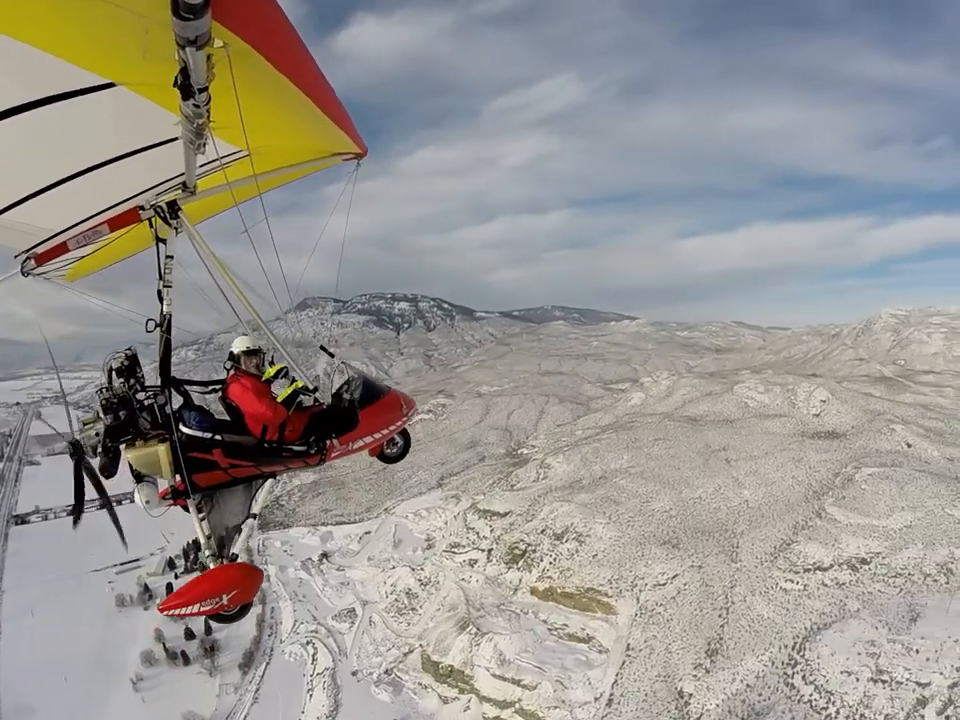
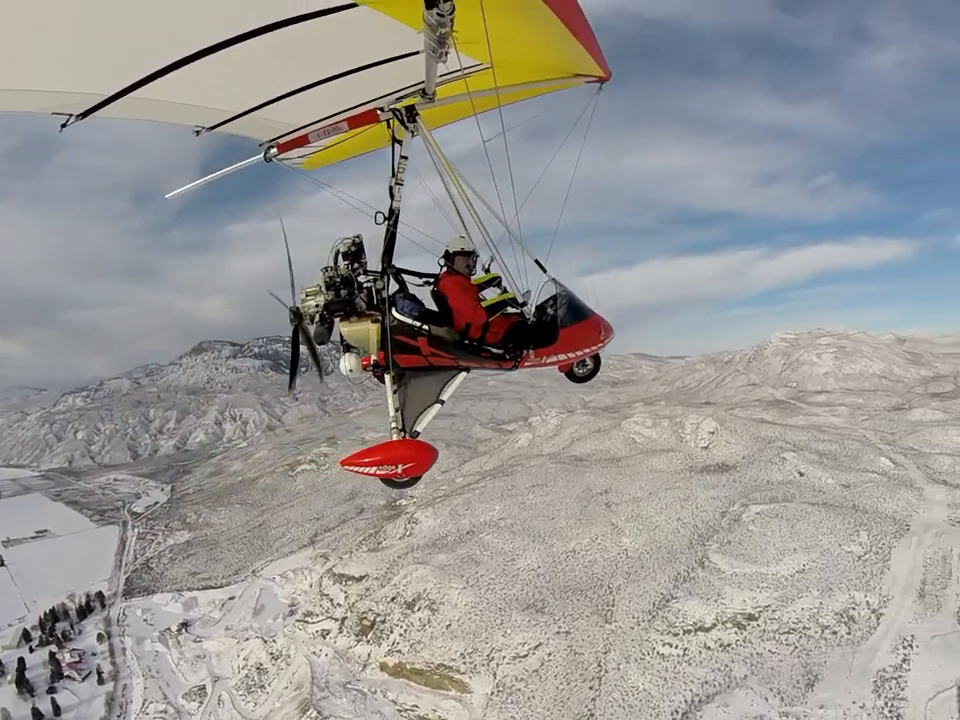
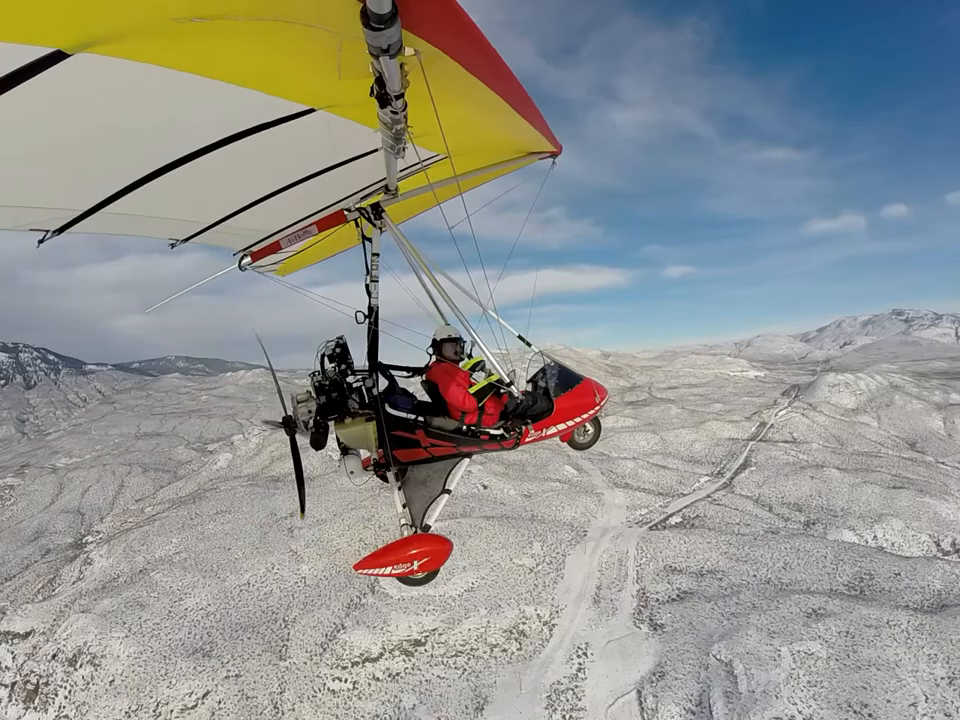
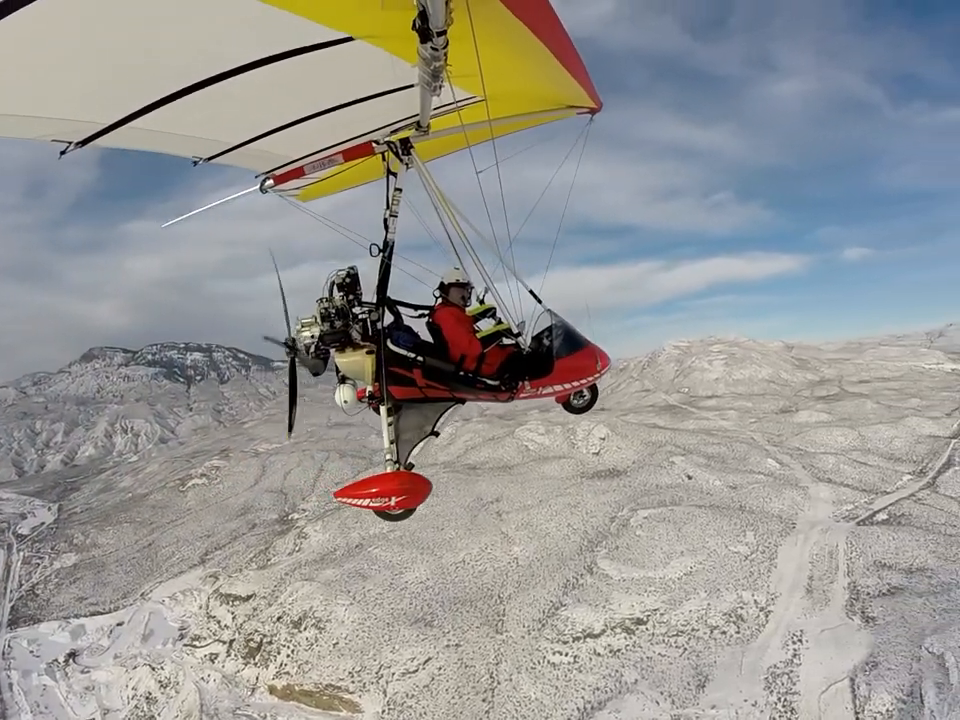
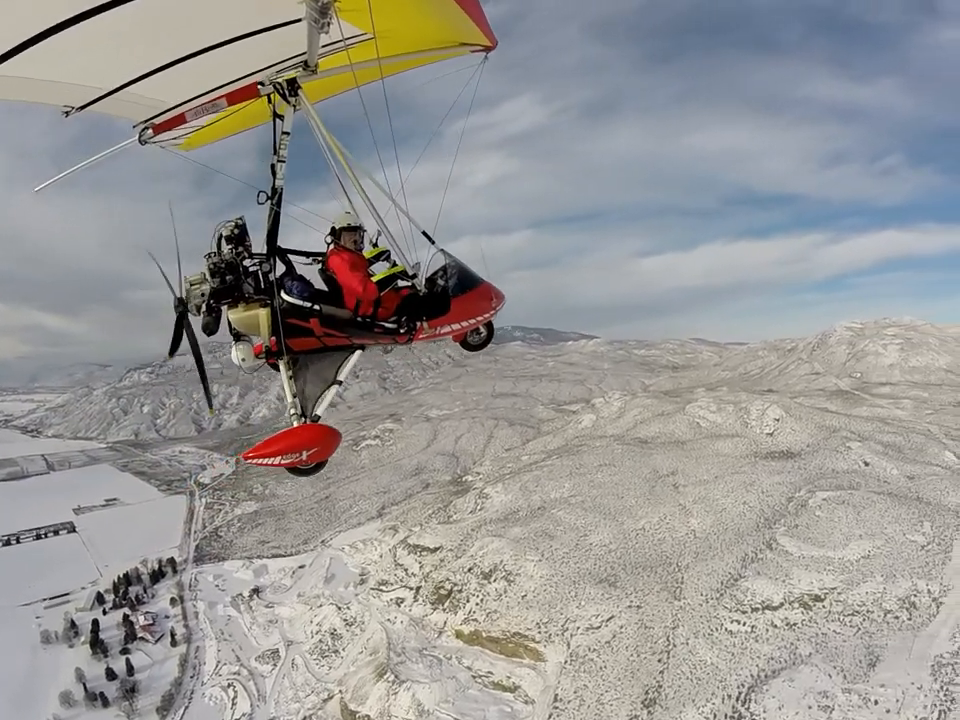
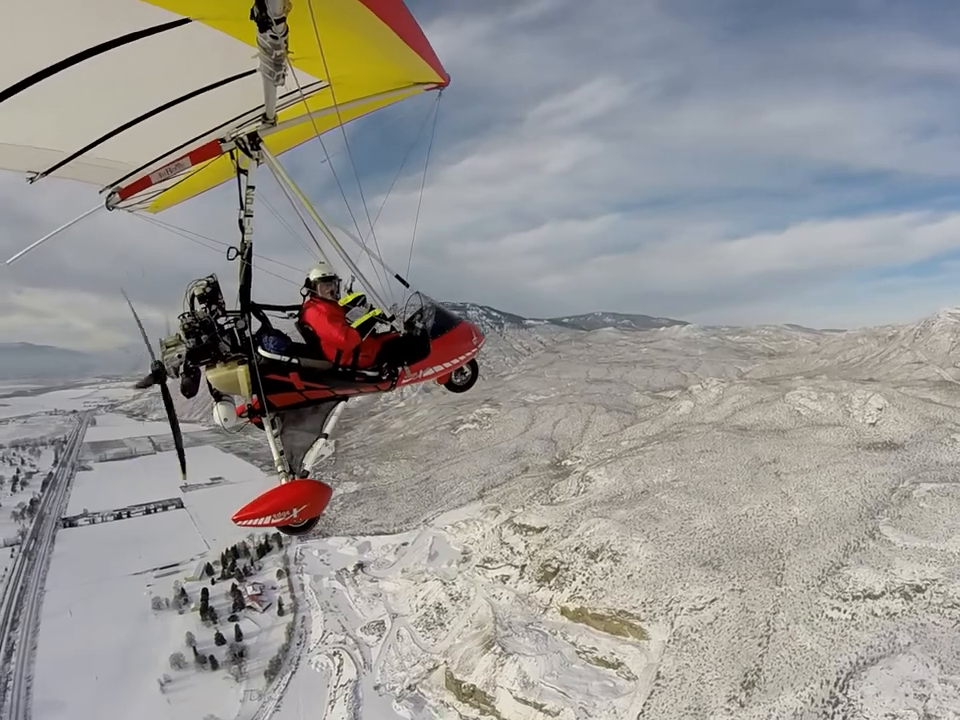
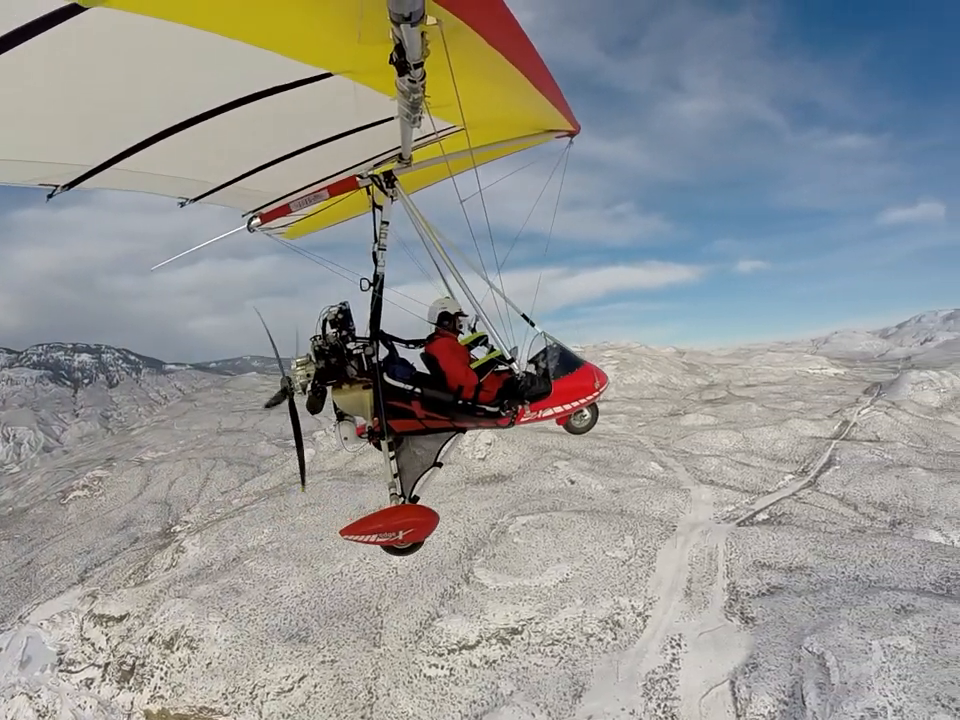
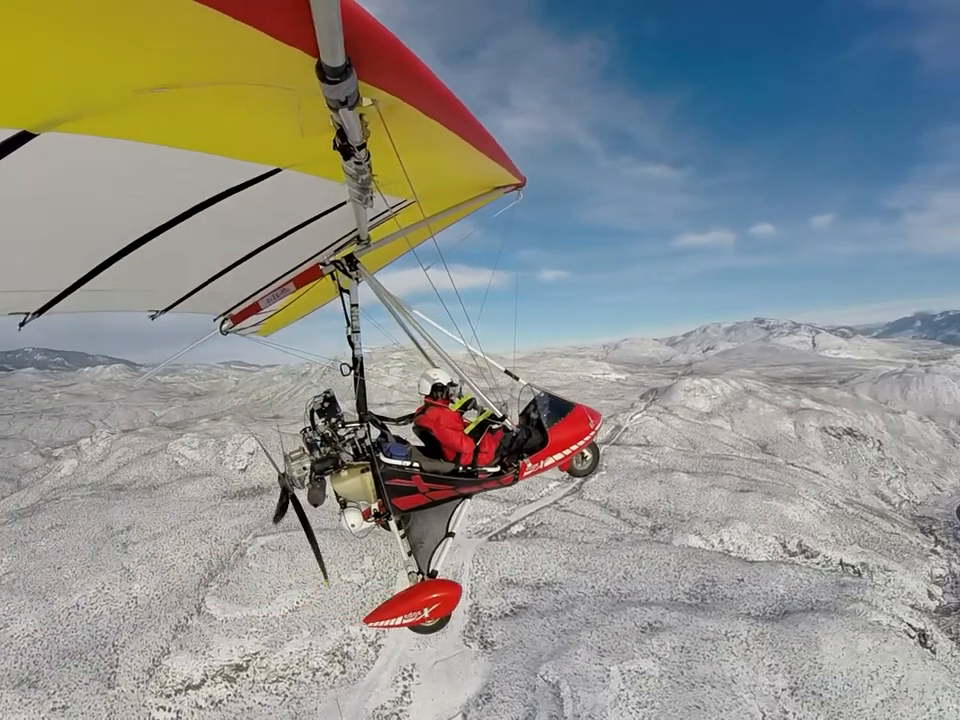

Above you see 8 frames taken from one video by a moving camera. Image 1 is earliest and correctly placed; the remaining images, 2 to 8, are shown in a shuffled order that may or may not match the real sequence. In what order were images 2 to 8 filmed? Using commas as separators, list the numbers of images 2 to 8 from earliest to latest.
6, 5, 2, 4, 7, 3, 8
